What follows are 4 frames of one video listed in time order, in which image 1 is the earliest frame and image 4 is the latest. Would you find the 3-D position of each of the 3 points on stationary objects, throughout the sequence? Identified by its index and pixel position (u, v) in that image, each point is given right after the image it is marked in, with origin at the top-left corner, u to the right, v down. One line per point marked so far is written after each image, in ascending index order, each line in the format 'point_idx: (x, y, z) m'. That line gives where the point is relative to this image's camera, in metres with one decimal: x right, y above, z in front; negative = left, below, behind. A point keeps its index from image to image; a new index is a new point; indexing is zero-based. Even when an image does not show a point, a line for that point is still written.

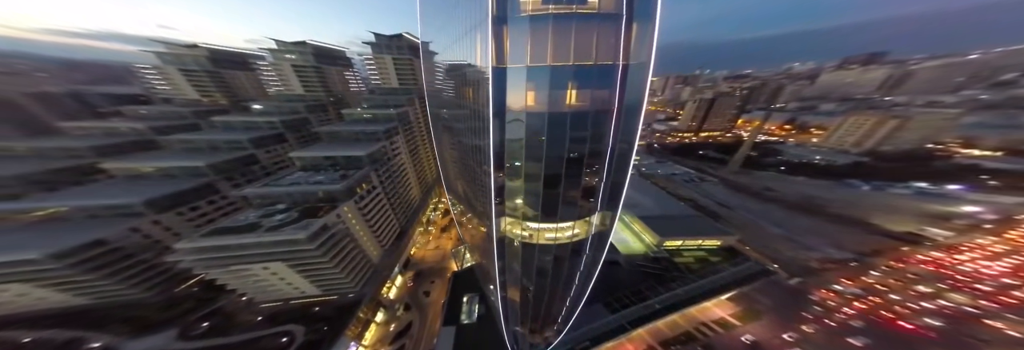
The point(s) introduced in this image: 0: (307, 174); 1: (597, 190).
0: (-17.5, +0.2, +15.6) m
1: (+1.3, -0.2, +3.4) m
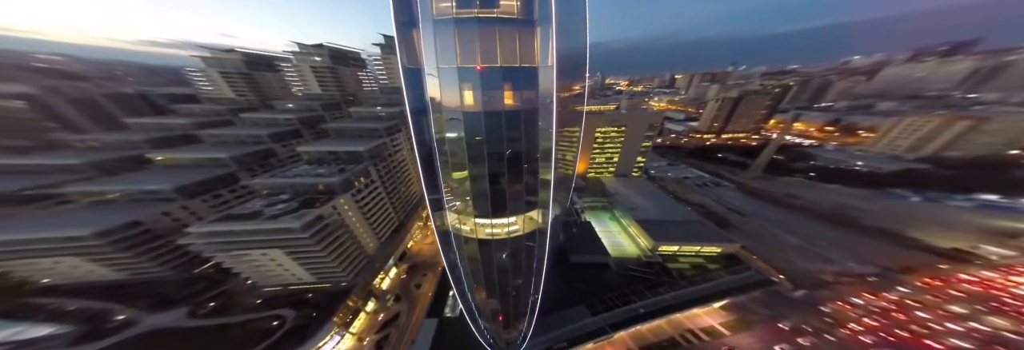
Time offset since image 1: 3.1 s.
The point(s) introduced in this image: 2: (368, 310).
0: (-17.6, +0.7, +16.6) m
1: (+0.5, -0.2, +3.4) m
2: (-9.2, -8.6, +11.8) m
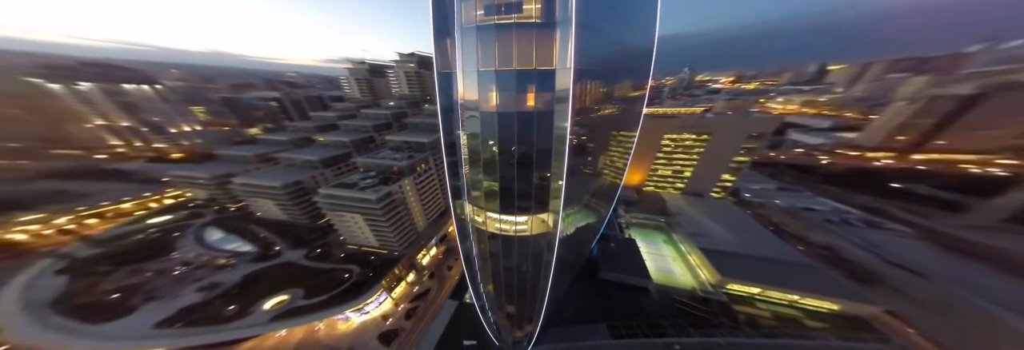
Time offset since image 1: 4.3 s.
0: (-13.1, +2.4, +20.6) m
1: (+0.6, -0.3, +3.1) m
2: (-7.4, -7.7, +14.0) m
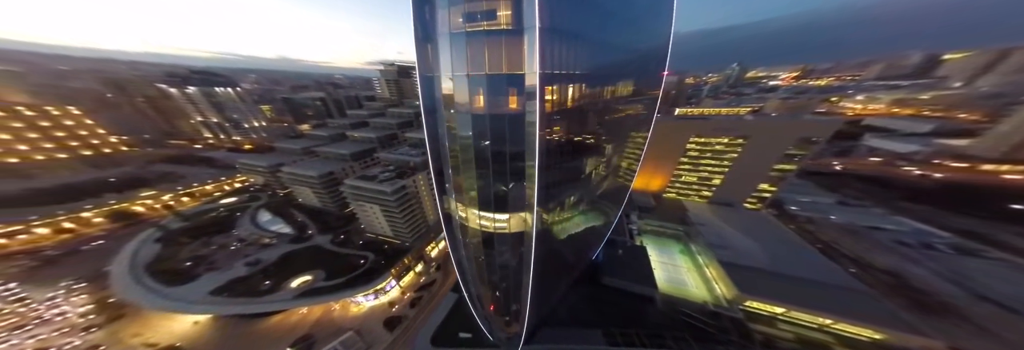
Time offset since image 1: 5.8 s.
0: (-11.6, +2.9, +21.7) m
1: (+0.4, -0.3, +3.0) m
2: (-6.9, -7.4, +14.6) m
